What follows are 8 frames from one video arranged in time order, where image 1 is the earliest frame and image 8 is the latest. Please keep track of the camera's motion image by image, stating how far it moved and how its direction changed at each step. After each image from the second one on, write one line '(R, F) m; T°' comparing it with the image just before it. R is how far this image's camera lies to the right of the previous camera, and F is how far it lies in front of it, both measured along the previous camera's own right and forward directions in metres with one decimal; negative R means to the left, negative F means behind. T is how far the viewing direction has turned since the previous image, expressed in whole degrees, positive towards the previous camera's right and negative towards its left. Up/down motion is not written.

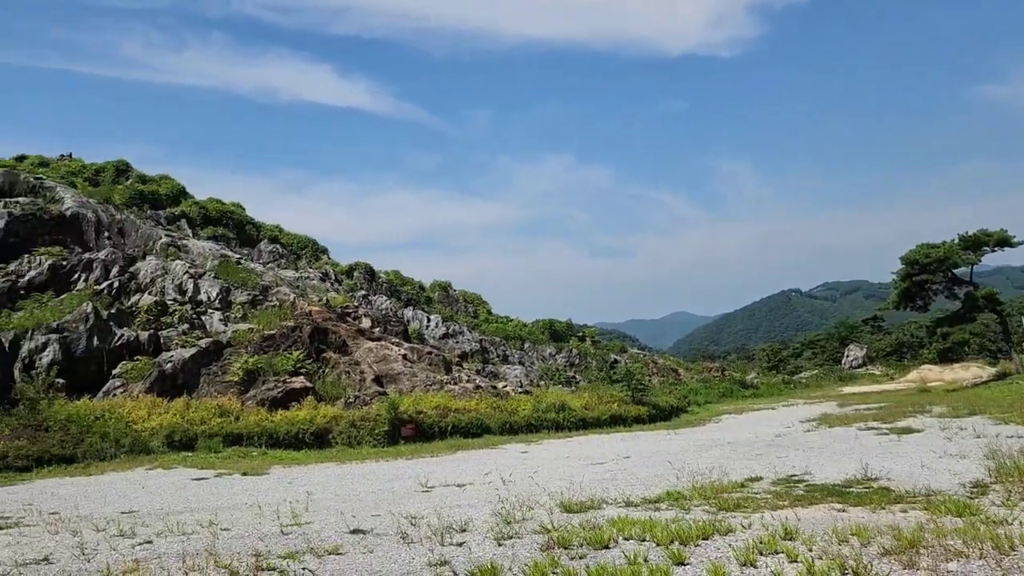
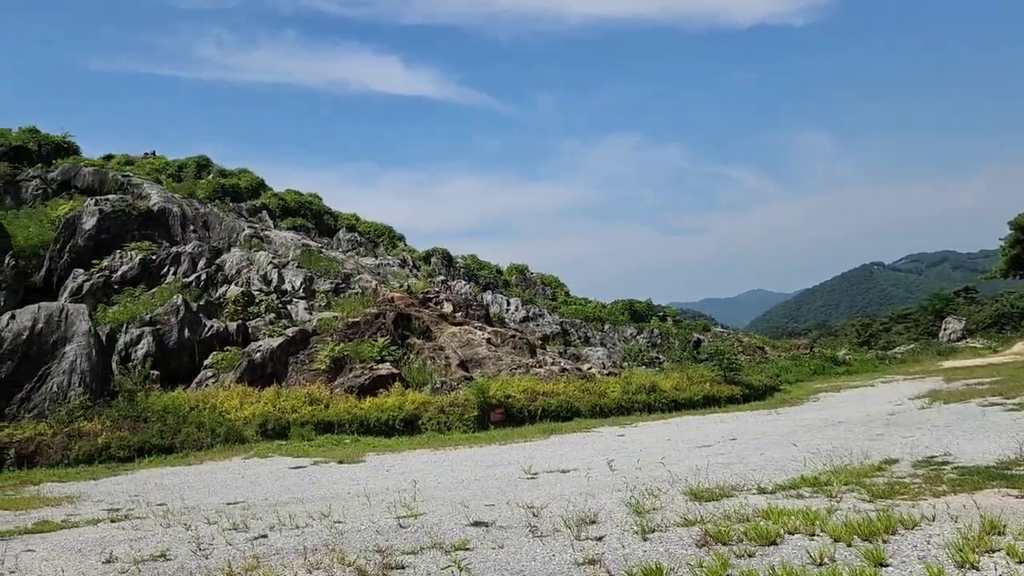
(-0.4, +0.5) m; -5°
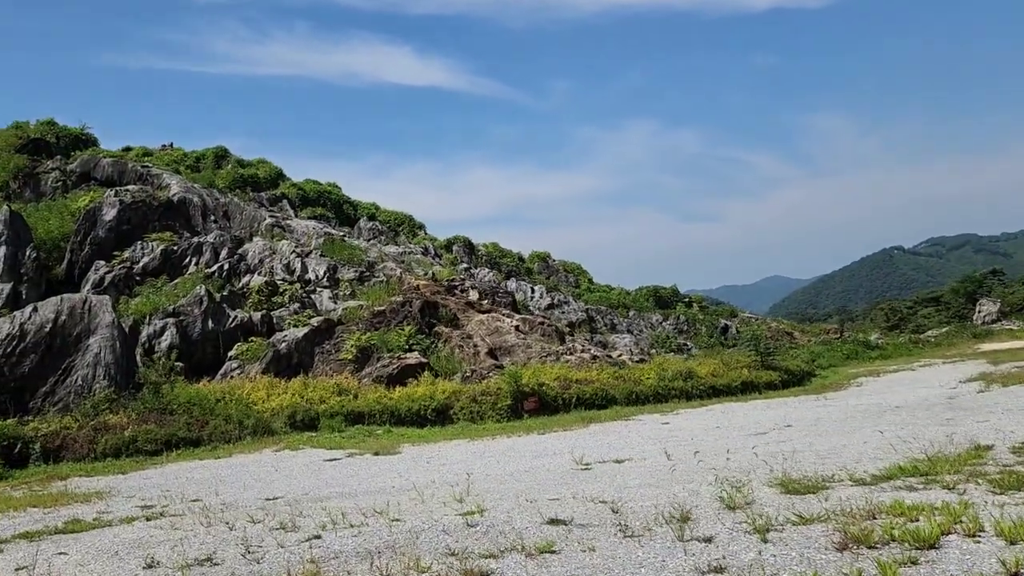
(-0.4, +0.6) m; -1°
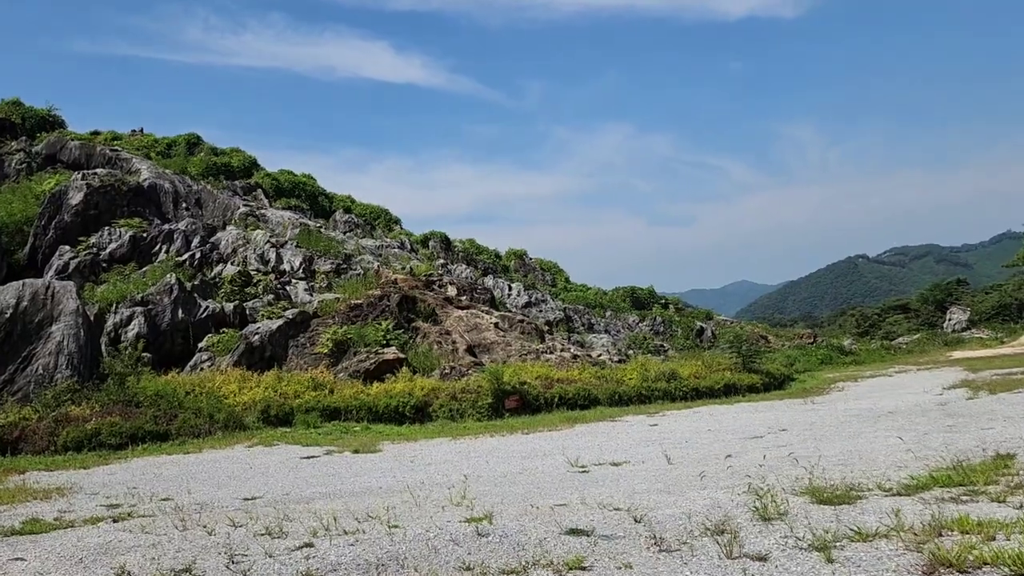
(-0.3, +0.5) m; +2°
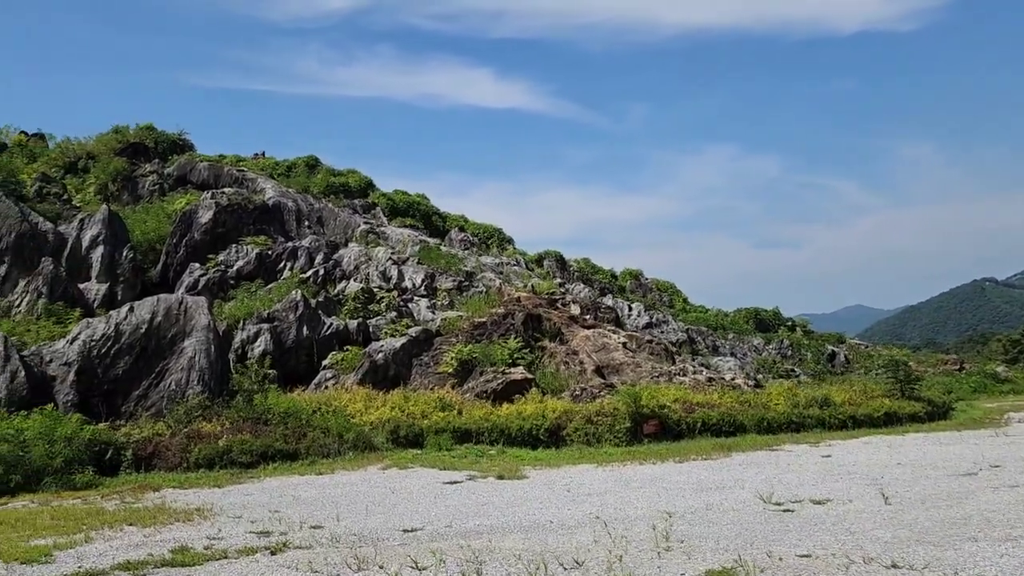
(-0.8, +1.1) m; -7°
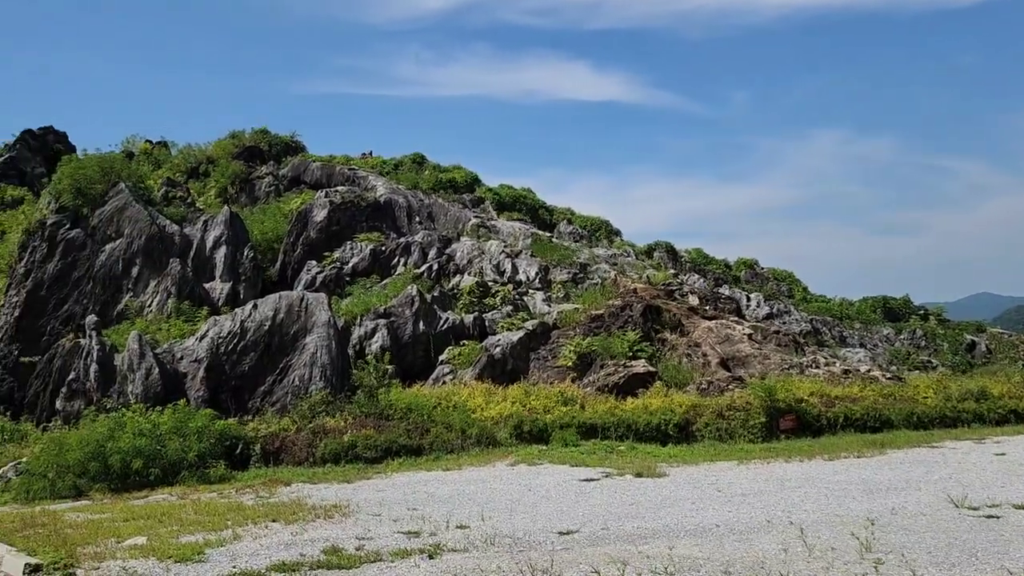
(-0.5, +0.6) m; -7°
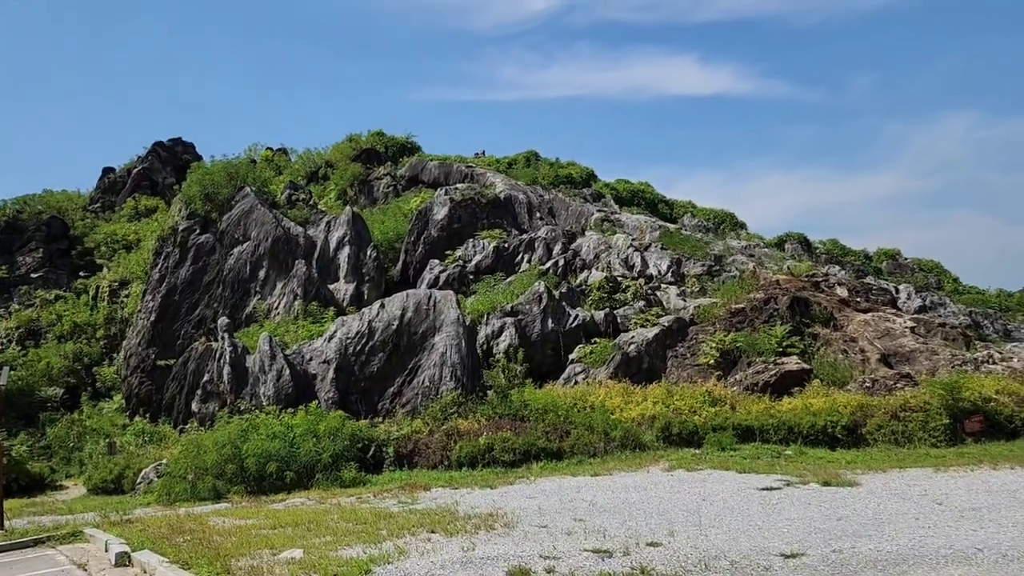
(-0.7, +1.0) m; -7°
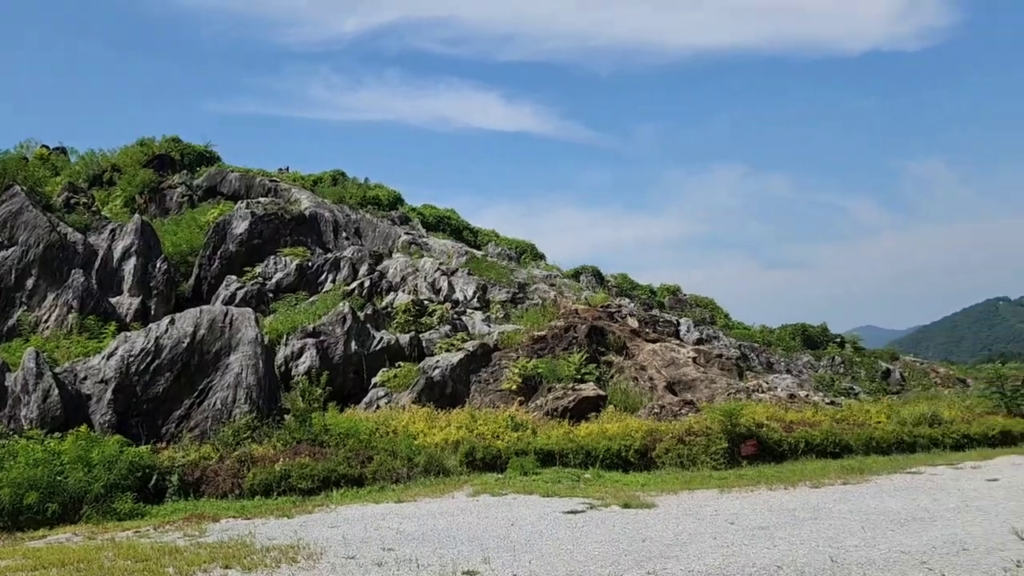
(-0.2, +0.2) m; +13°
